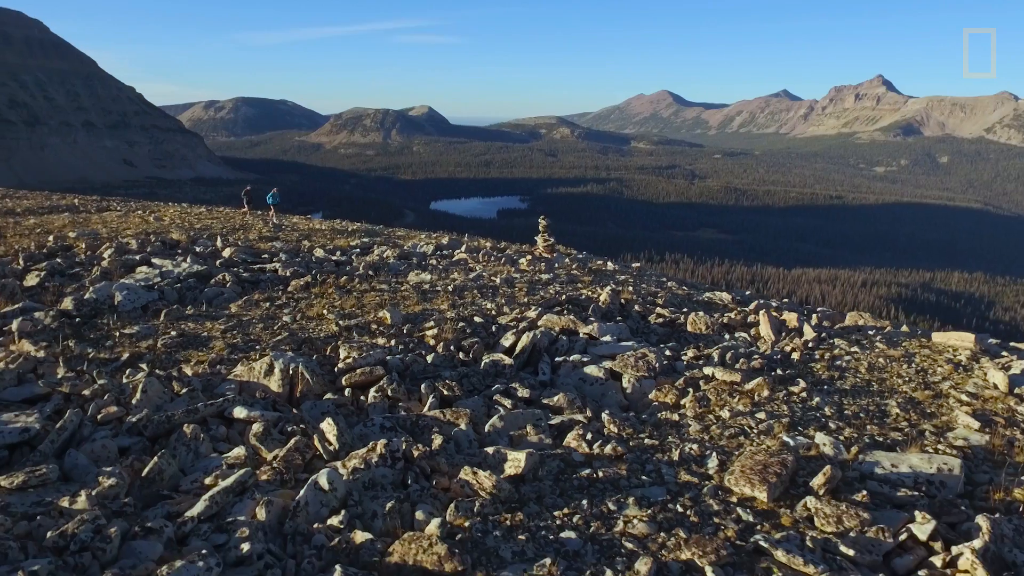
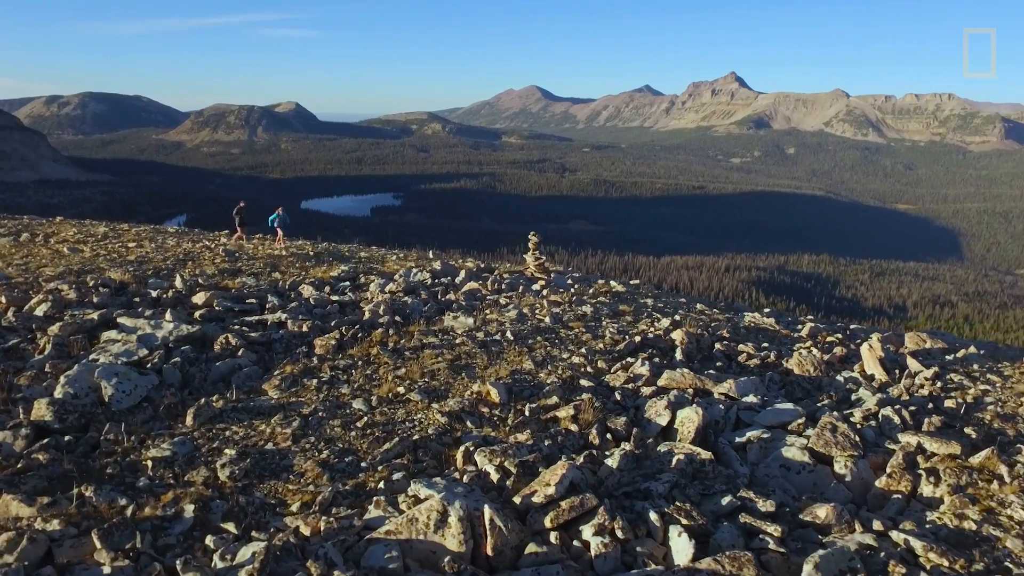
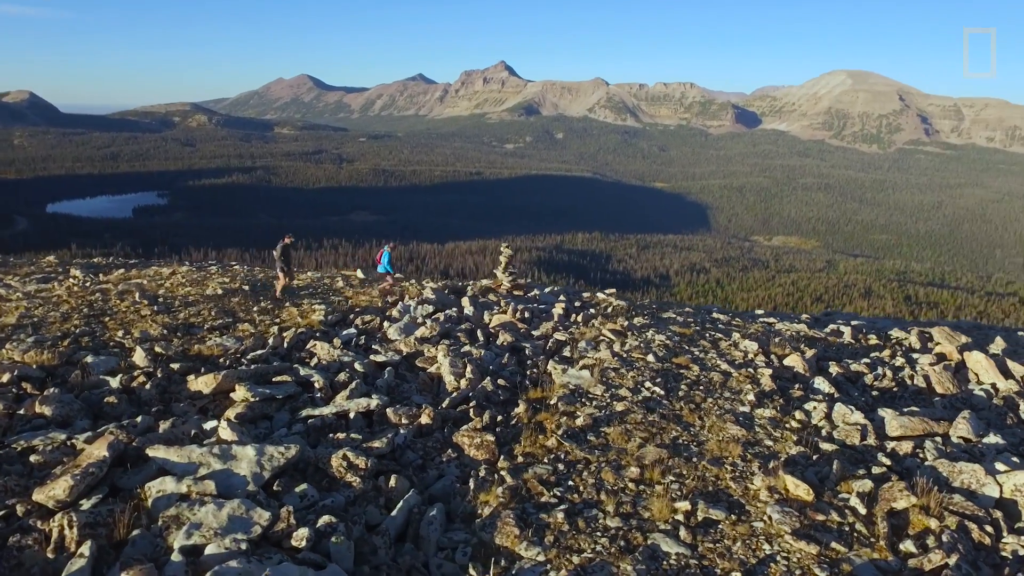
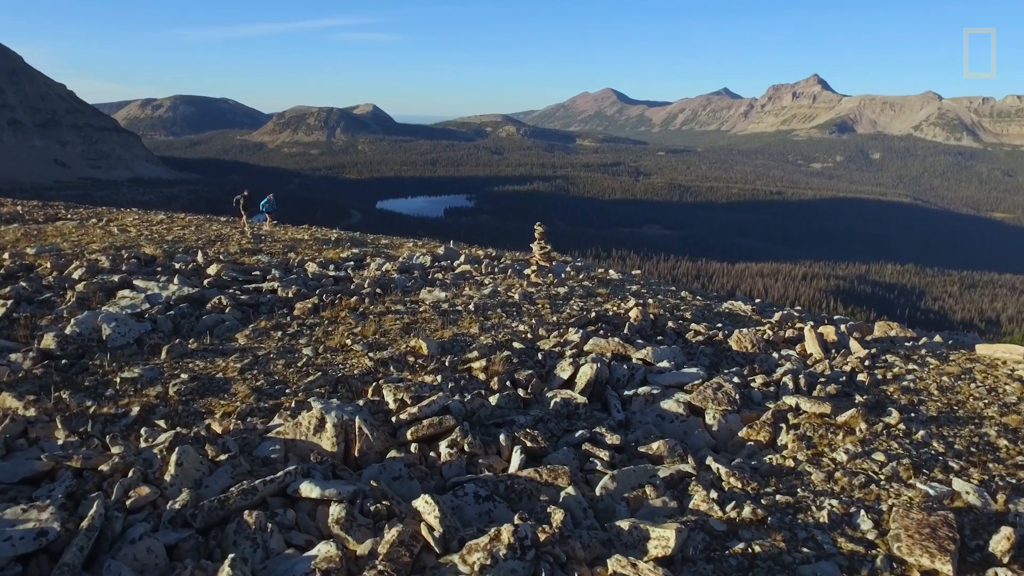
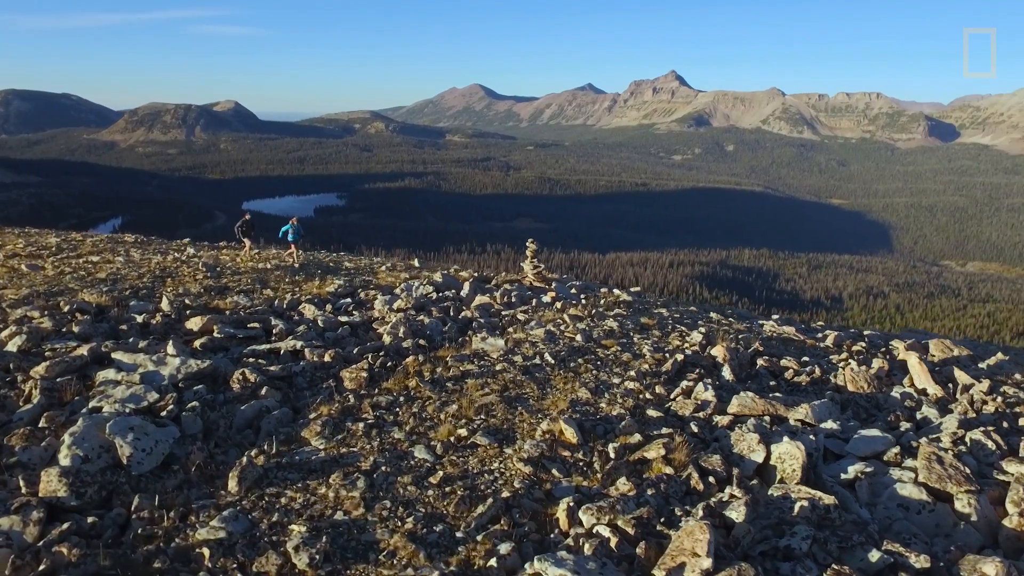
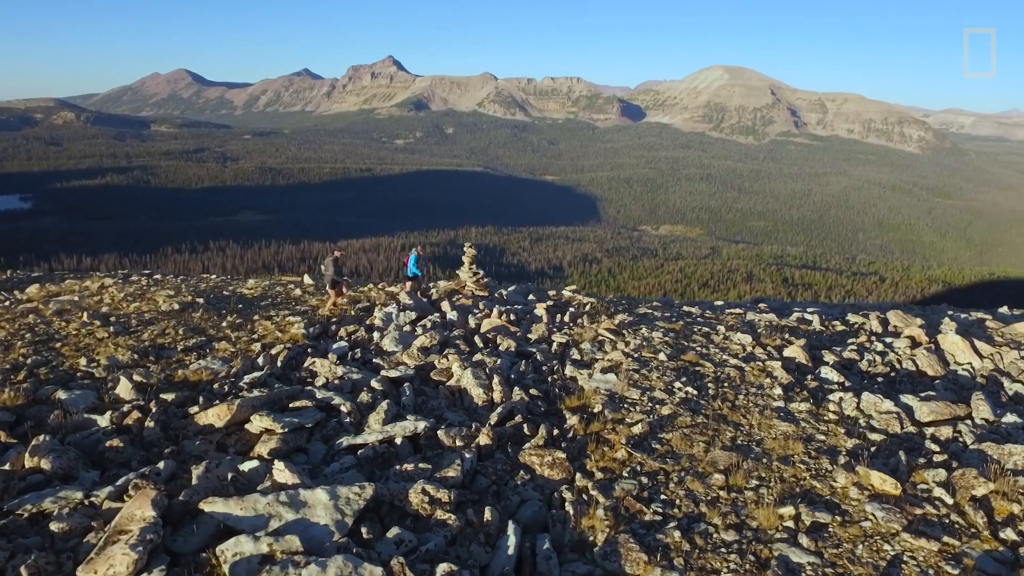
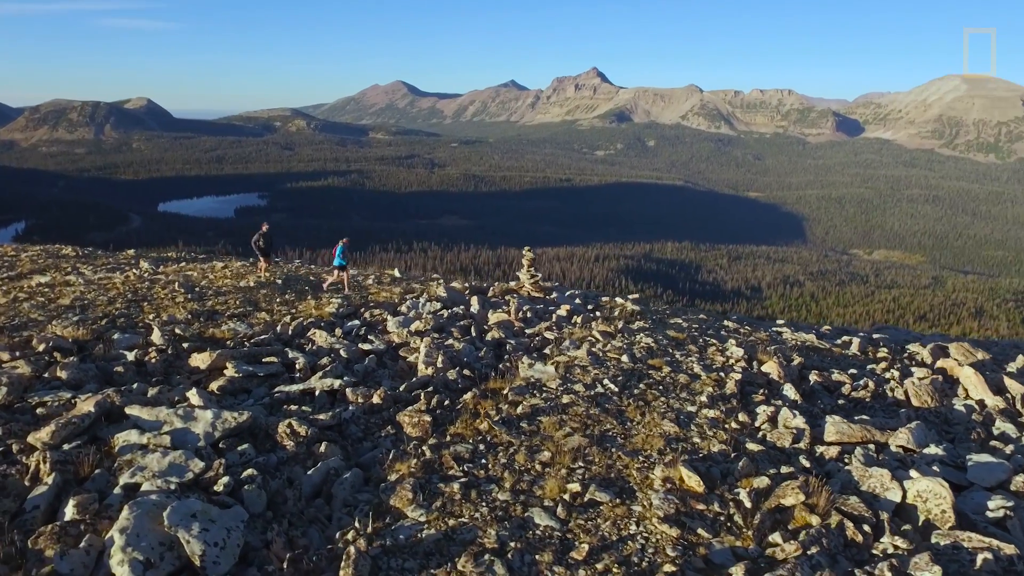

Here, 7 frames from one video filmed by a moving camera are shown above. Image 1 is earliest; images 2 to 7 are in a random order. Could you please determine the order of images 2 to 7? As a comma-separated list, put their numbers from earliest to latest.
4, 2, 5, 7, 3, 6
